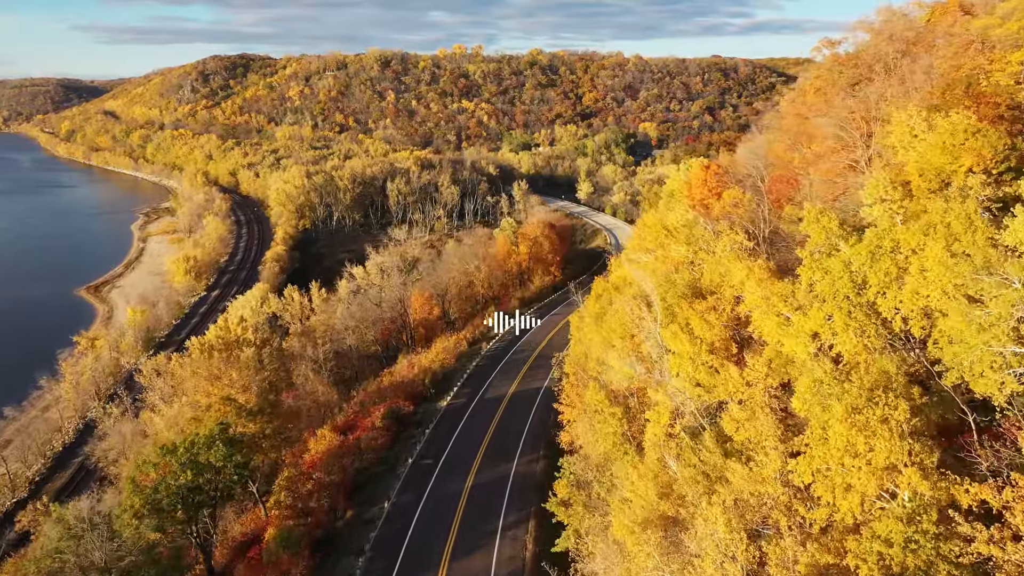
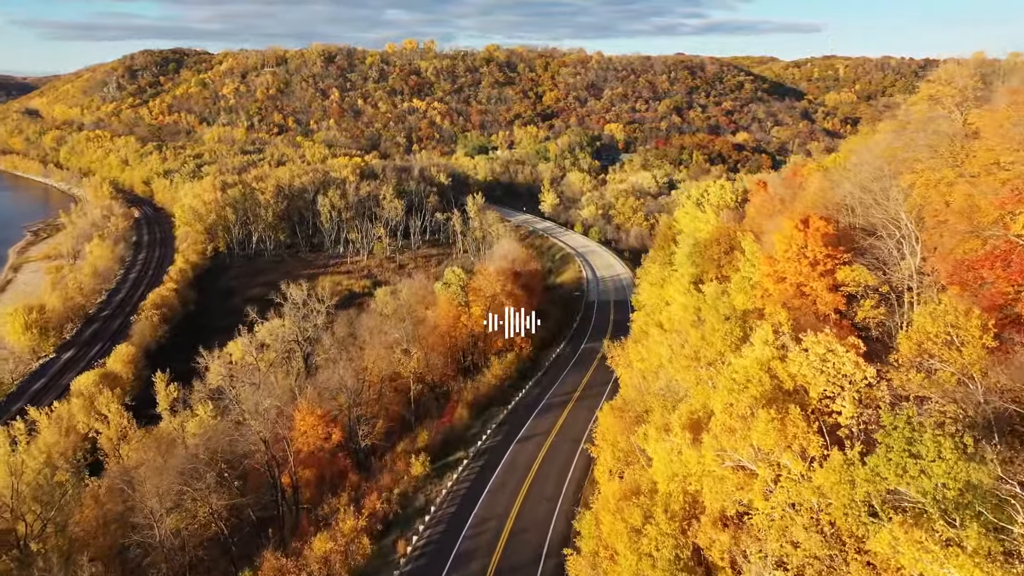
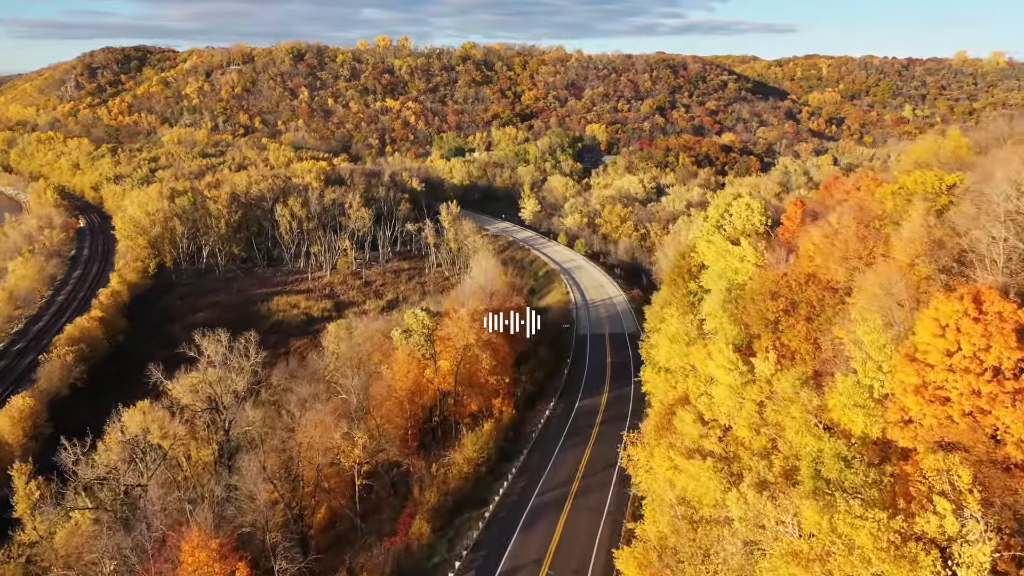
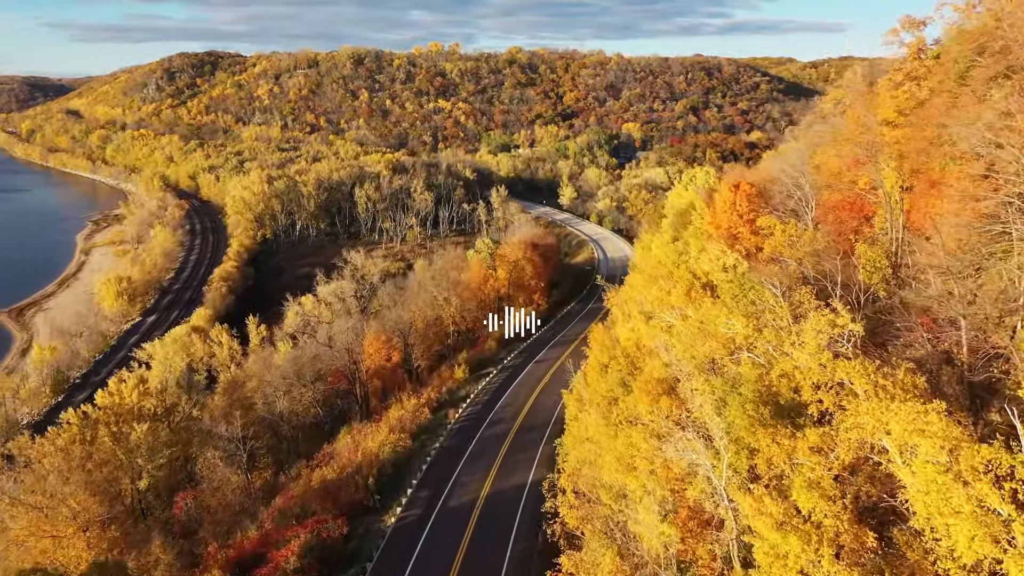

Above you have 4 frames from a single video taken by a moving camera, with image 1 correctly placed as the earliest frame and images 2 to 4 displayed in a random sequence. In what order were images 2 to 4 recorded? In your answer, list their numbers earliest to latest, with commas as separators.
4, 2, 3
